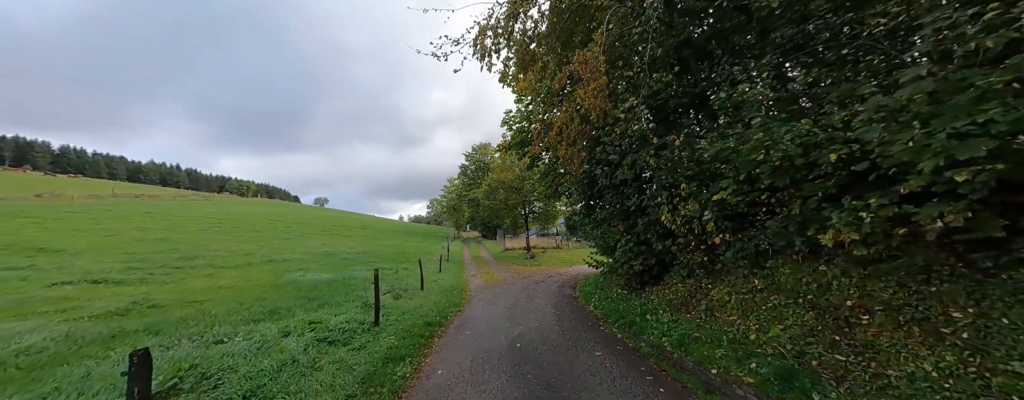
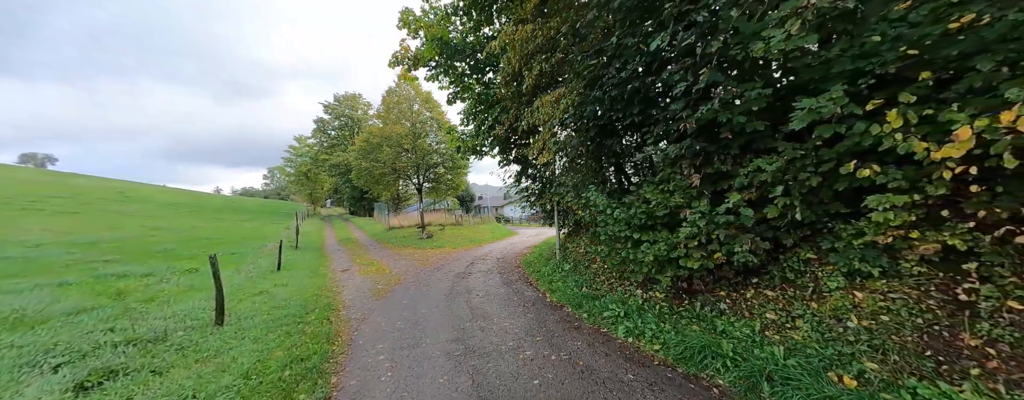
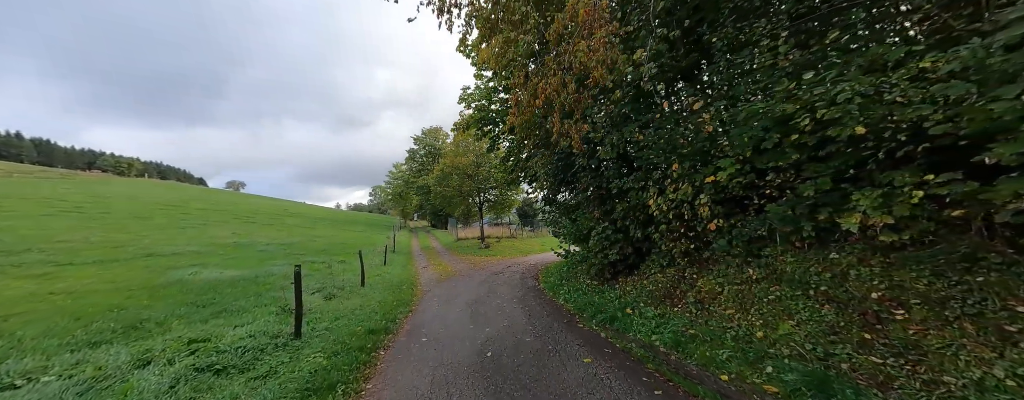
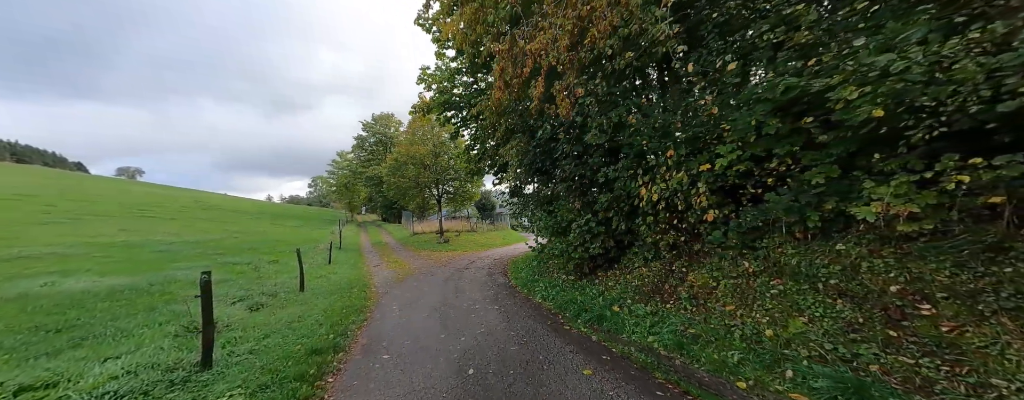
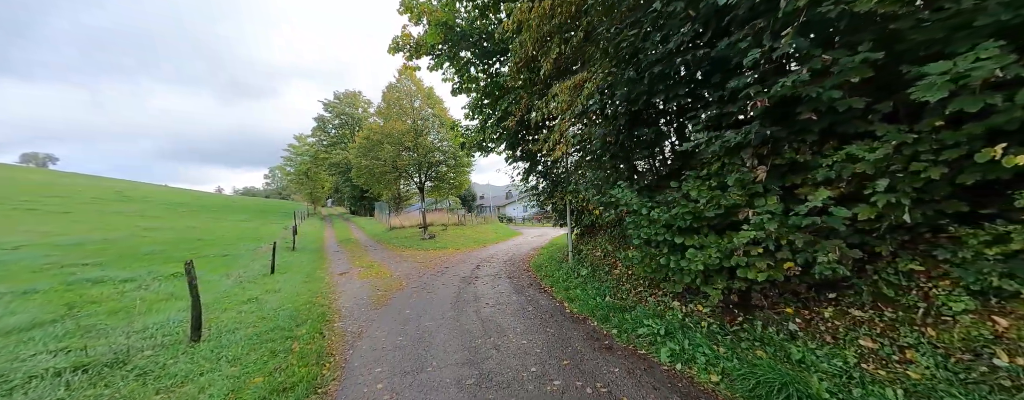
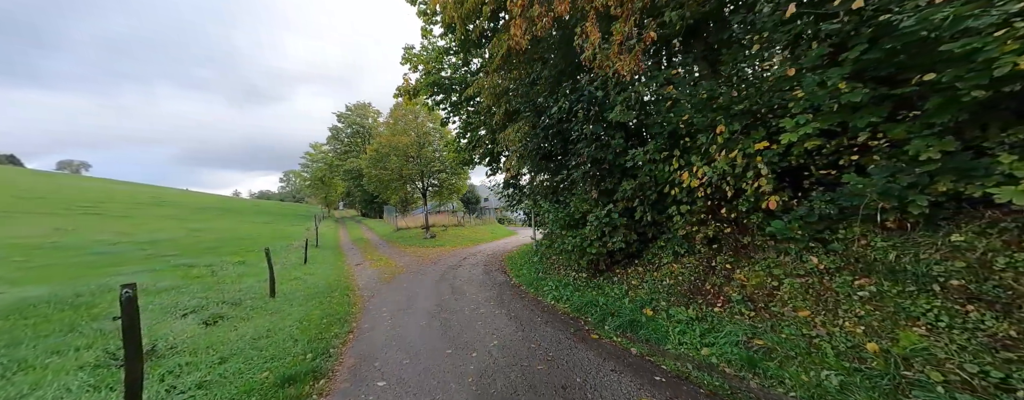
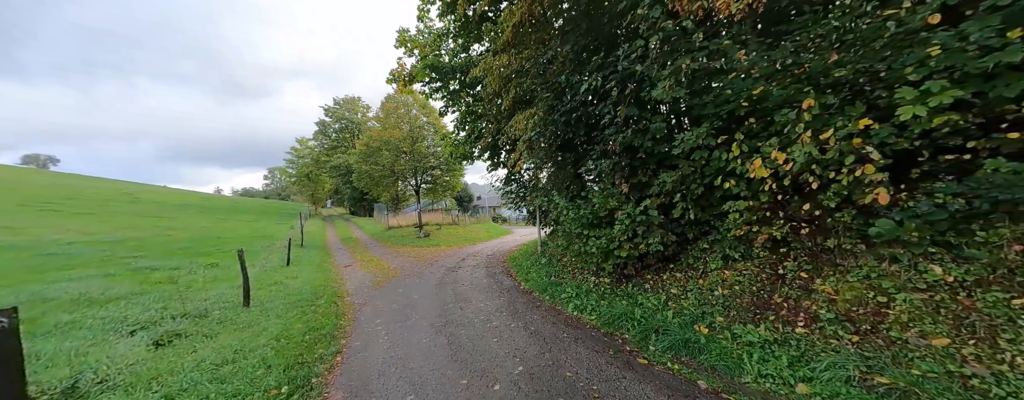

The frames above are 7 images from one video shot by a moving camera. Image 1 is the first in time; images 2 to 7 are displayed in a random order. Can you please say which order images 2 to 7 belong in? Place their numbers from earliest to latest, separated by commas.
3, 4, 6, 7, 2, 5
